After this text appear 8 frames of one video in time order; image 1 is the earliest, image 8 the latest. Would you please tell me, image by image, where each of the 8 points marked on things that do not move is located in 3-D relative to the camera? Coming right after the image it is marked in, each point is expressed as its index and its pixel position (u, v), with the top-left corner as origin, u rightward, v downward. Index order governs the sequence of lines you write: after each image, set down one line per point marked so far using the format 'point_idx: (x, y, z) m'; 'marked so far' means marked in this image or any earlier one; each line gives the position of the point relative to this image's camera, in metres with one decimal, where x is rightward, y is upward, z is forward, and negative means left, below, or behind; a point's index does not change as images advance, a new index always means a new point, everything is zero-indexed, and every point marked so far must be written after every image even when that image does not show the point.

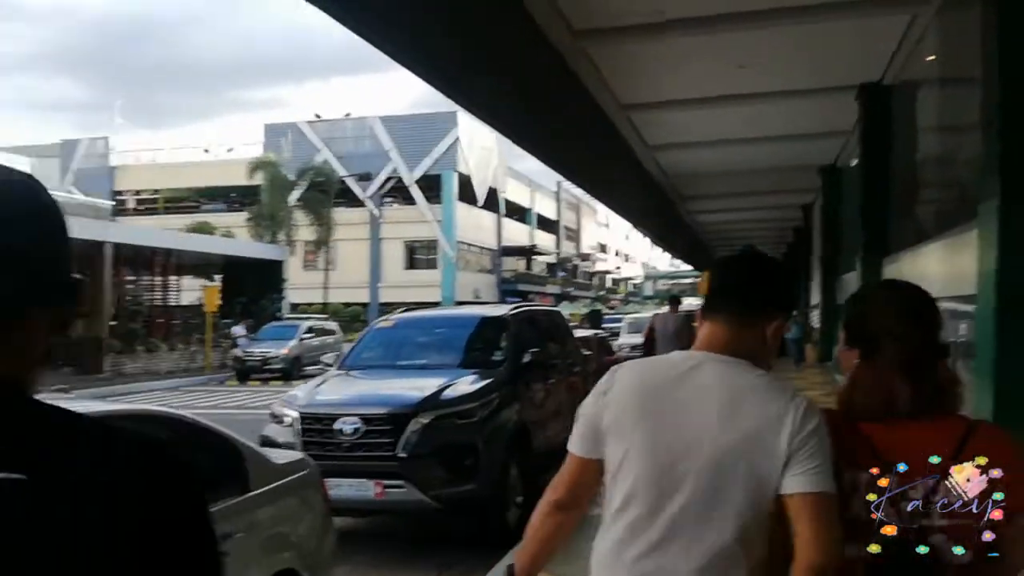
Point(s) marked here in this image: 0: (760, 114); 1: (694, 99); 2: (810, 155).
0: (+4.0, +2.9, +12.4) m
1: (+2.7, +2.9, +11.5) m
2: (+6.4, +3.1, +16.4) m
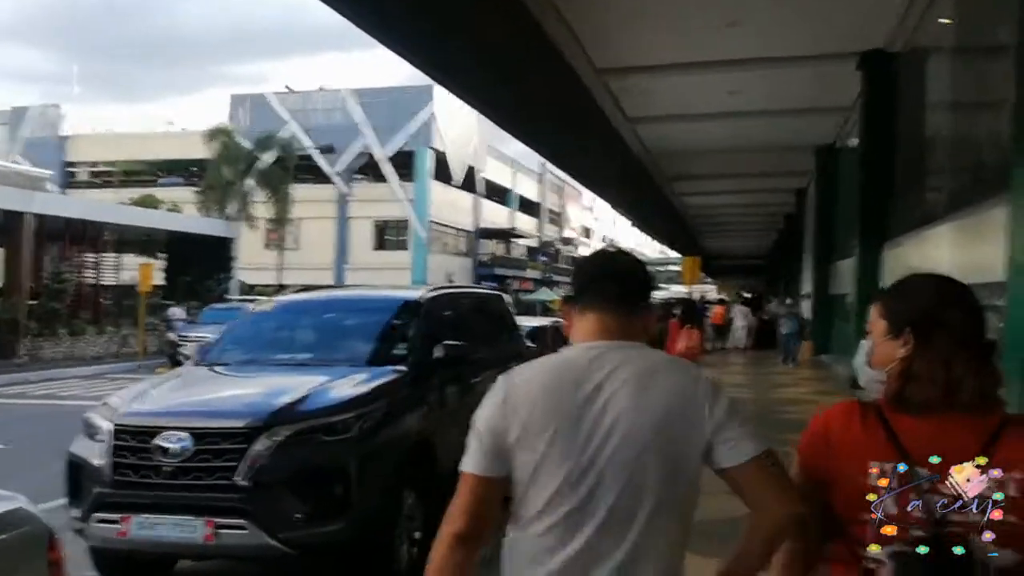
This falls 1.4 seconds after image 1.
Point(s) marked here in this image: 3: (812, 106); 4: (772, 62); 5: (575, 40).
0: (+3.5, +3.1, +11.5) m
1: (+2.2, +3.1, +10.5) m
2: (+5.8, +3.3, +15.5) m
3: (+4.9, +3.1, +12.9) m
4: (+3.6, +3.1, +10.5) m
5: (+0.7, +3.0, +9.4) m
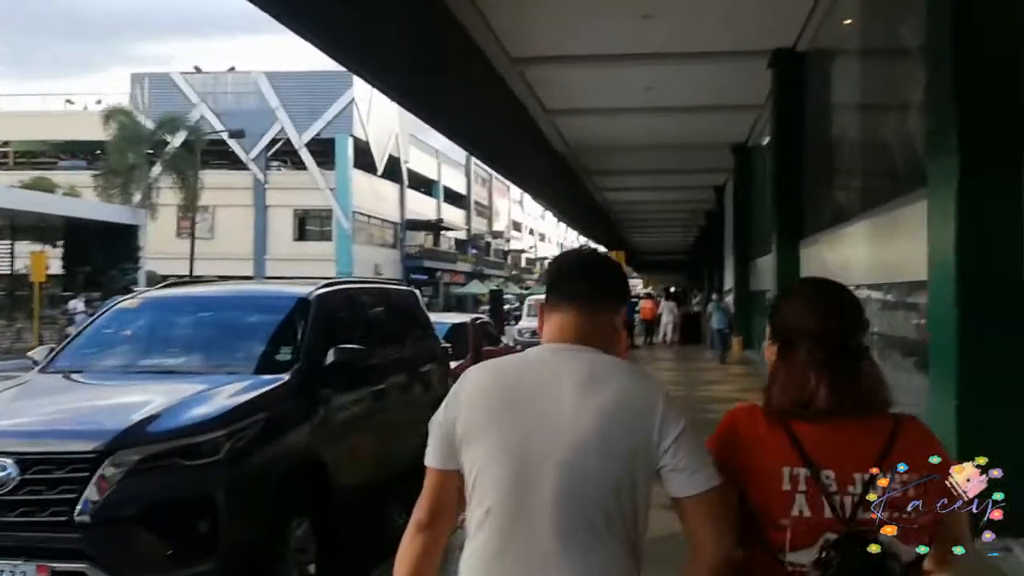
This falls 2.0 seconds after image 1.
0: (+2.4, +3.1, +11.4) m
1: (+1.2, +3.1, +10.4) m
2: (+4.4, +3.4, +15.6) m
3: (+3.7, +3.2, +12.9) m
4: (+2.6, +3.2, +10.5) m
5: (-0.2, +3.1, +9.1) m
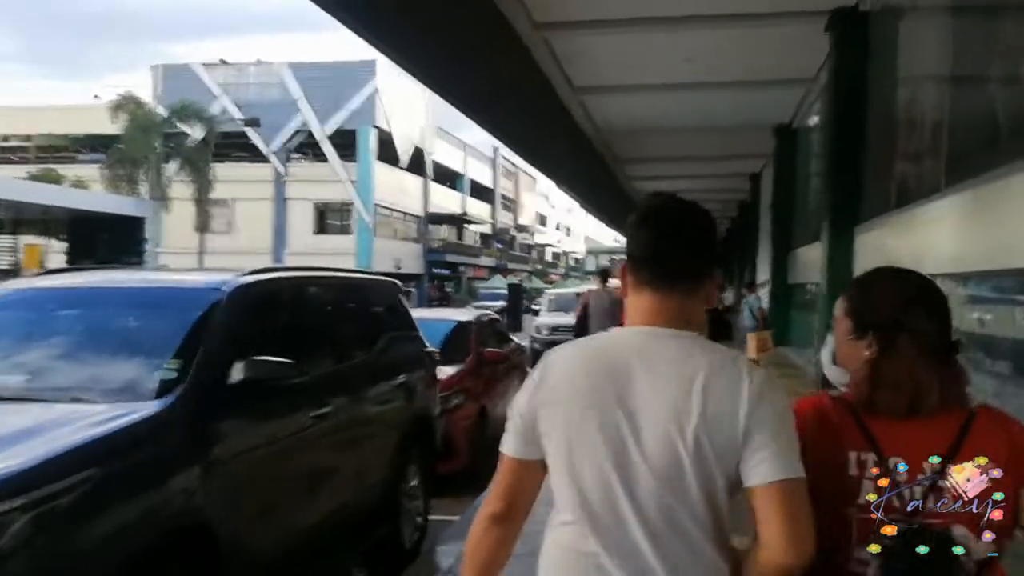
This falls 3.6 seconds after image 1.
0: (+2.7, +3.2, +10.6) m
1: (+1.4, +3.2, +9.6) m
2: (+4.8, +3.5, +14.7) m
3: (+4.0, +3.3, +12.1) m
4: (+2.8, +3.2, +9.6) m
5: (0.0, +3.2, +8.4) m
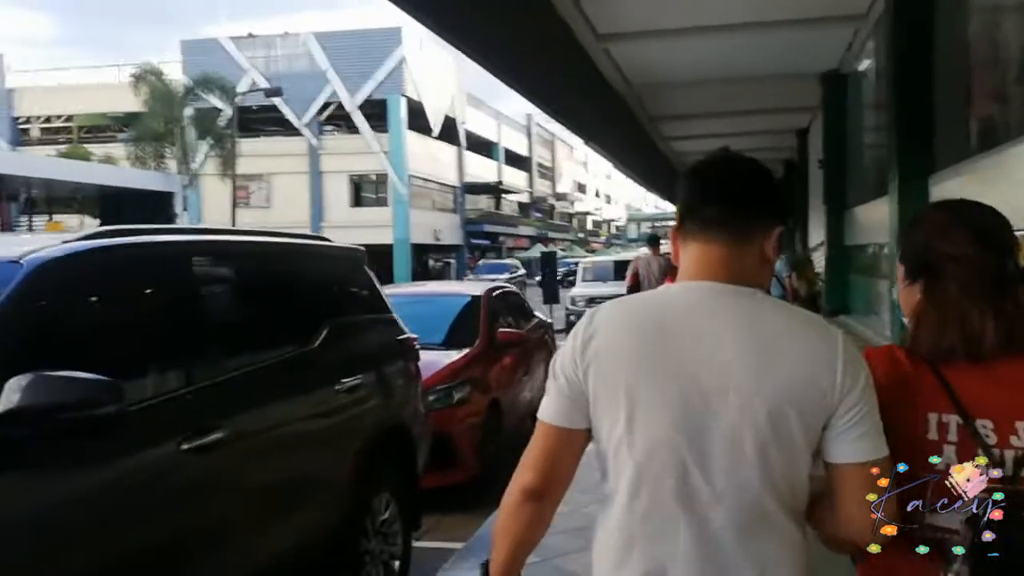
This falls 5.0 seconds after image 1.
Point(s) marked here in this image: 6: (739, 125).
0: (+3.1, +3.7, +9.8) m
1: (+1.8, +3.6, +8.9) m
2: (+5.5, +4.2, +13.7) m
3: (+4.5, +3.8, +11.2) m
4: (+3.1, +3.7, +8.8) m
5: (+0.3, +3.5, +7.8) m
6: (+5.8, +4.2, +19.5) m
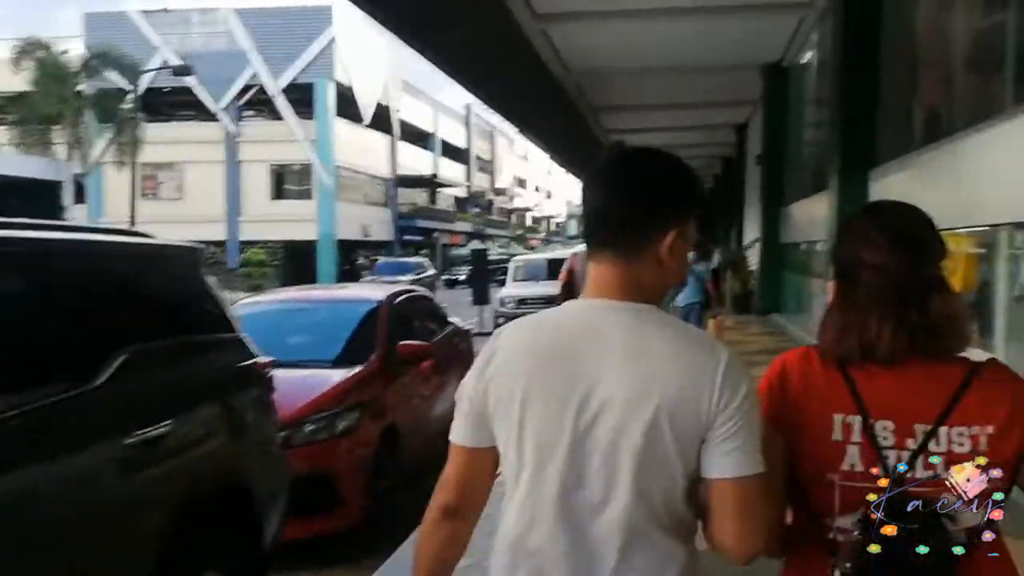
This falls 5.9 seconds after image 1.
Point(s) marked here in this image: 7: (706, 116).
0: (+2.2, +3.7, +9.2) m
1: (+1.0, +3.6, +8.2) m
2: (+4.3, +4.2, +13.3) m
3: (+3.6, +3.8, +10.7) m
4: (+2.3, +3.7, +8.3) m
5: (-0.4, +3.5, +7.0) m
6: (+4.2, +4.2, +19.1) m
7: (+4.9, +4.3, +19.1) m
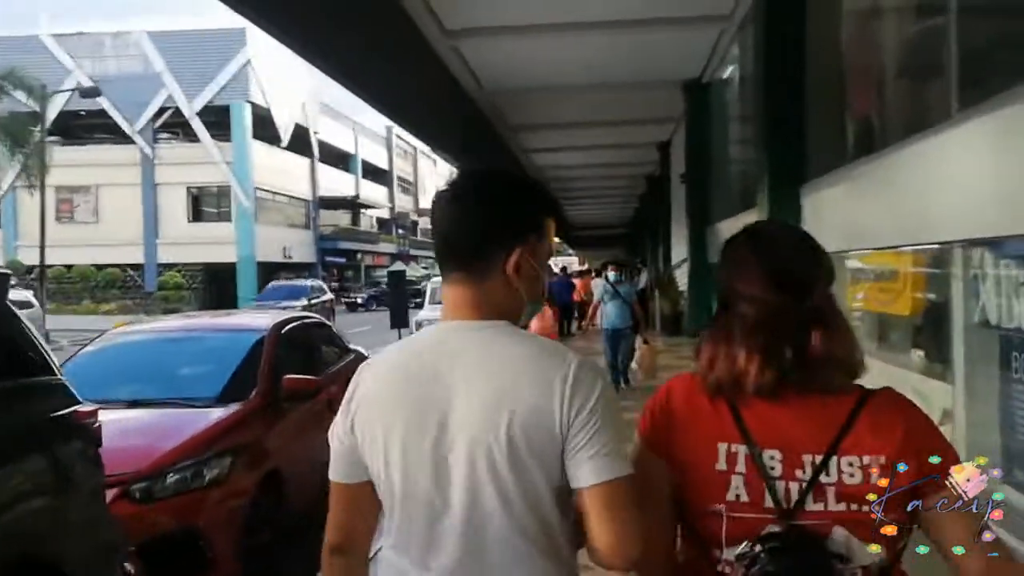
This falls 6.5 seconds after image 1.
0: (+1.2, +3.4, +9.2) m
1: (+0.1, +3.4, +8.1) m
2: (+3.0, +3.9, +13.5) m
3: (+2.4, +3.6, +10.8) m
4: (+1.4, +3.5, +8.2) m
5: (-1.2, +3.3, +6.7) m
6: (+2.4, +3.7, +19.2) m
7: (+3.1, +3.8, +19.3) m
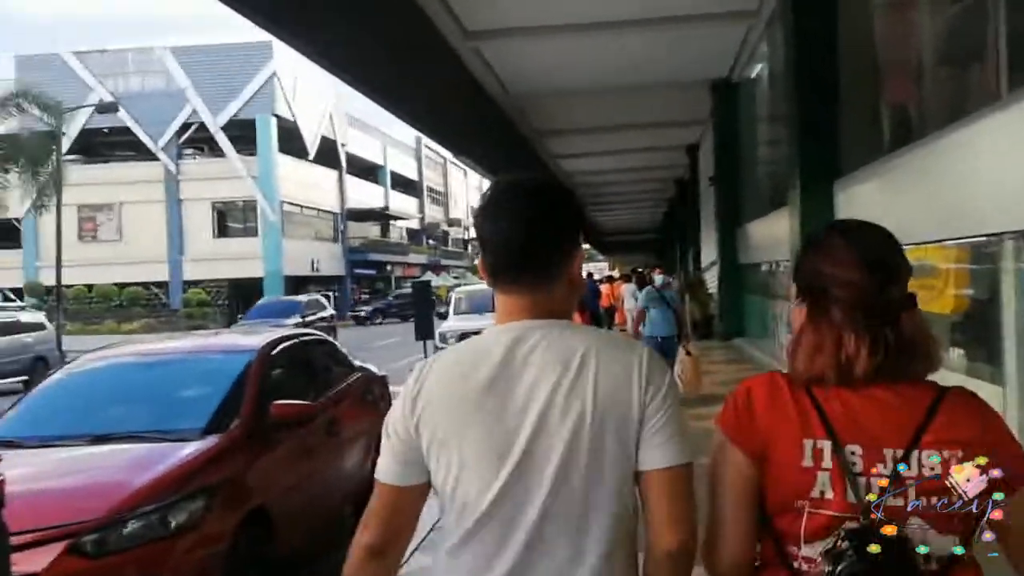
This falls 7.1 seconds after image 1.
0: (+1.4, +3.4, +8.9) m
1: (+0.2, +3.3, +7.8) m
2: (+3.4, +3.8, +13.1) m
3: (+2.7, +3.5, +10.4) m
4: (+1.6, +3.4, +7.9) m
5: (-1.1, +3.1, +6.5) m
6: (+3.1, +3.6, +18.8) m
7: (+3.8, +3.7, +18.8) m
